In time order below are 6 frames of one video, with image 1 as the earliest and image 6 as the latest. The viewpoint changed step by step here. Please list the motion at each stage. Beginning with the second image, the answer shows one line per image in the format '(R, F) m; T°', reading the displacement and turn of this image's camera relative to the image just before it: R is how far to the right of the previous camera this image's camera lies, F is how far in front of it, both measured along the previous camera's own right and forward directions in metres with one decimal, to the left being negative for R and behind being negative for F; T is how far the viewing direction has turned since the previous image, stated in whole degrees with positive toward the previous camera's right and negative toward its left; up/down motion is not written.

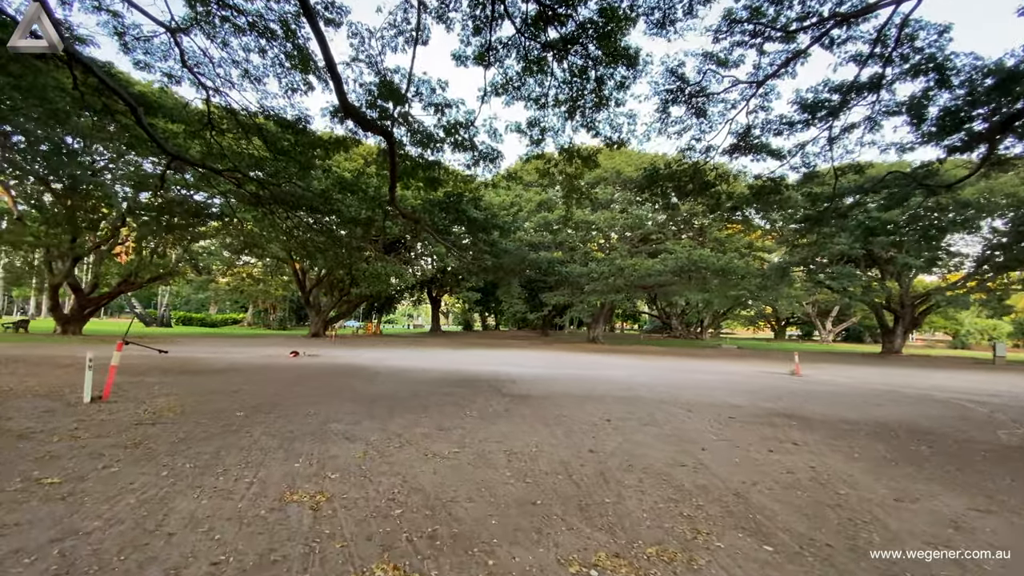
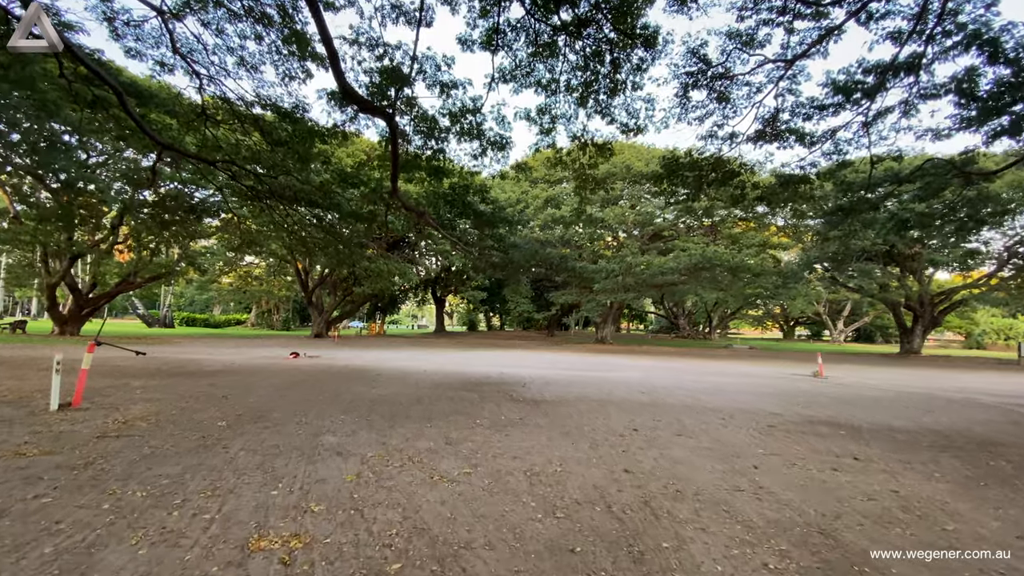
(-0.1, +0.6) m; 0°
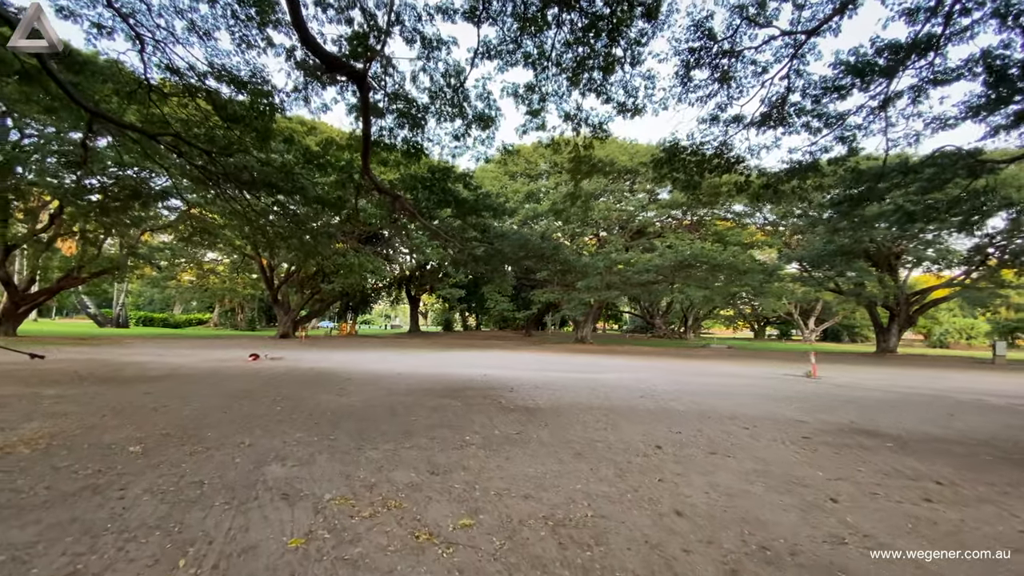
(-0.2, +0.9) m; +3°
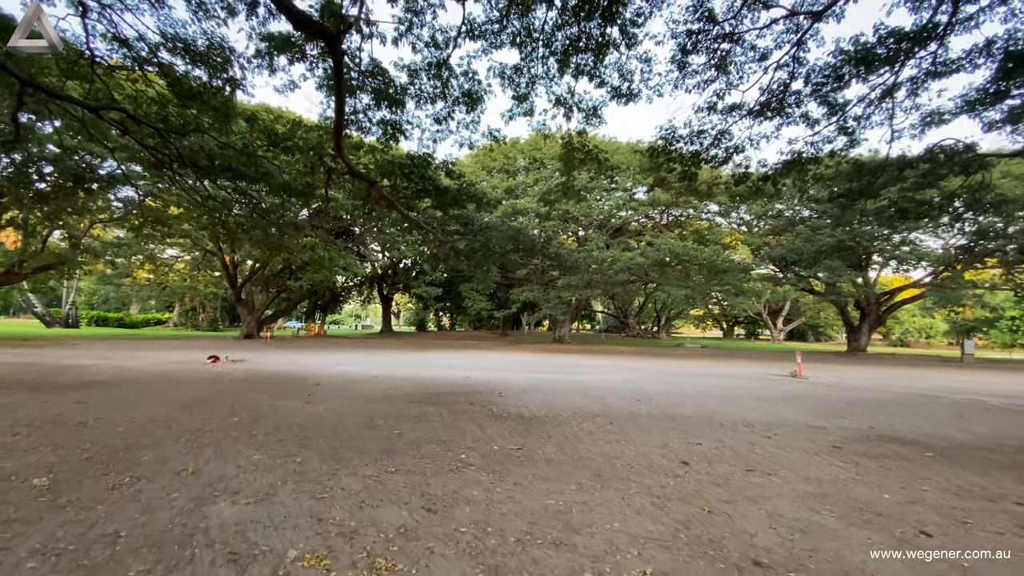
(-0.2, +0.6) m; +3°
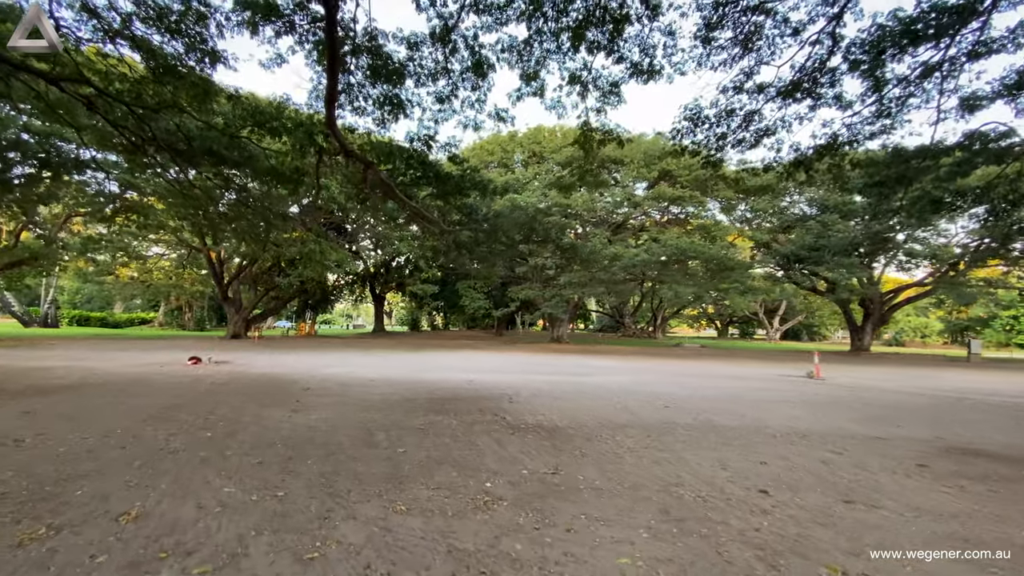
(-0.3, +0.7) m; +1°
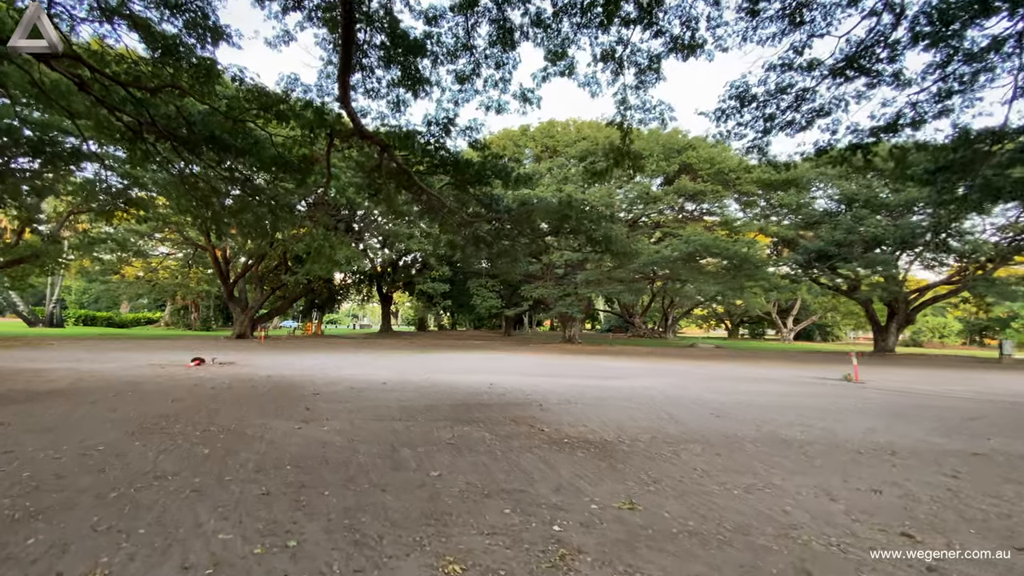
(-0.3, +0.6) m; -1°
